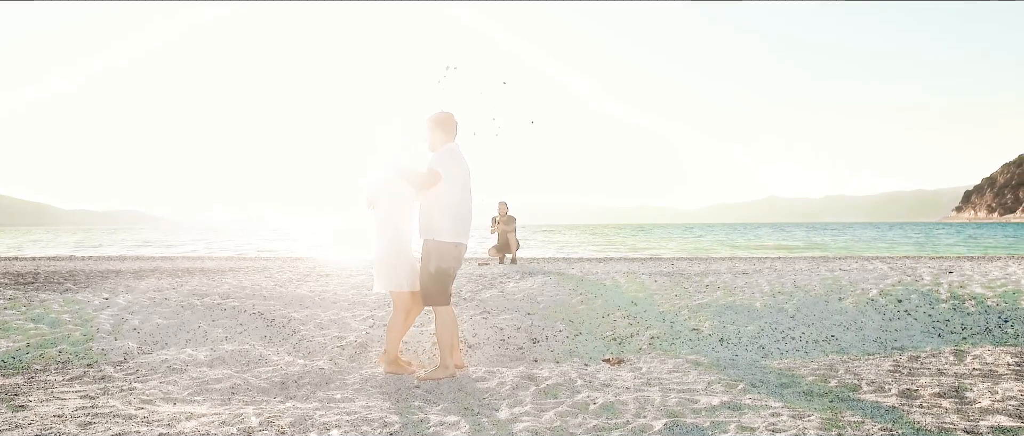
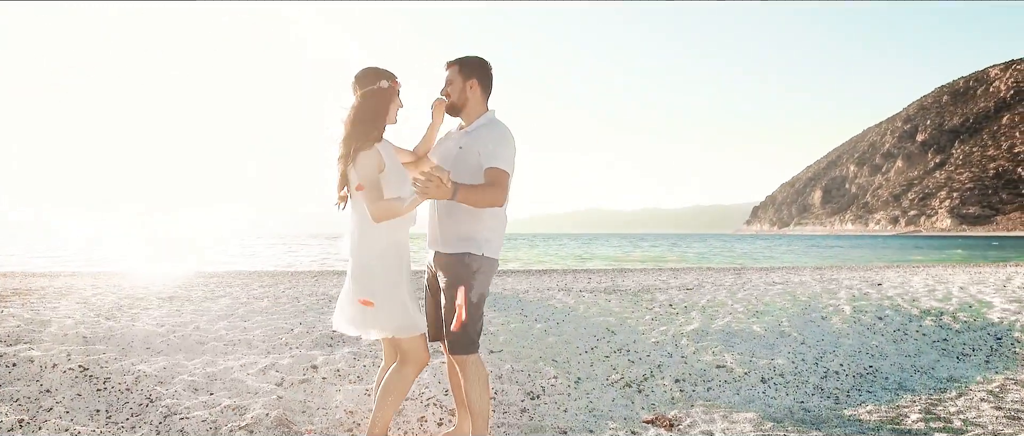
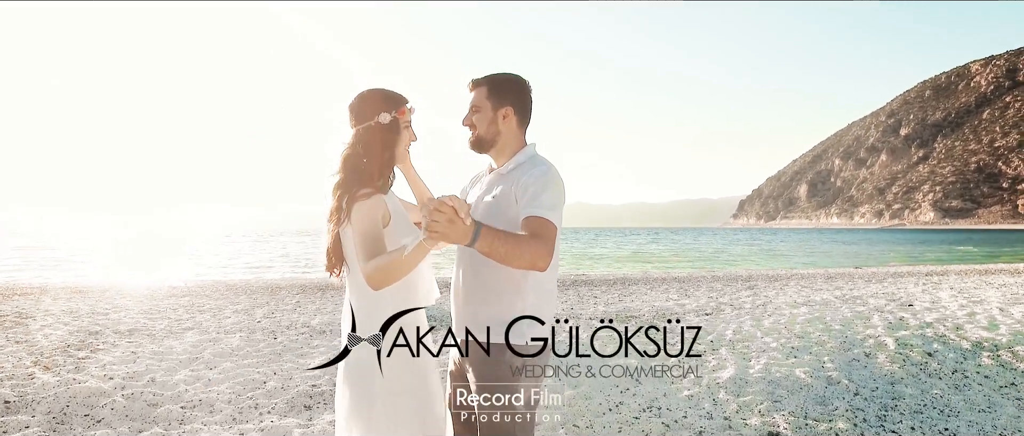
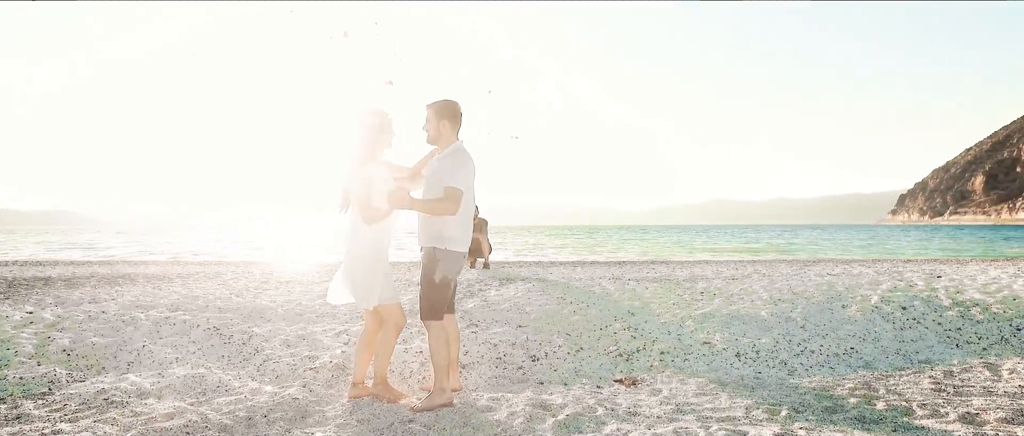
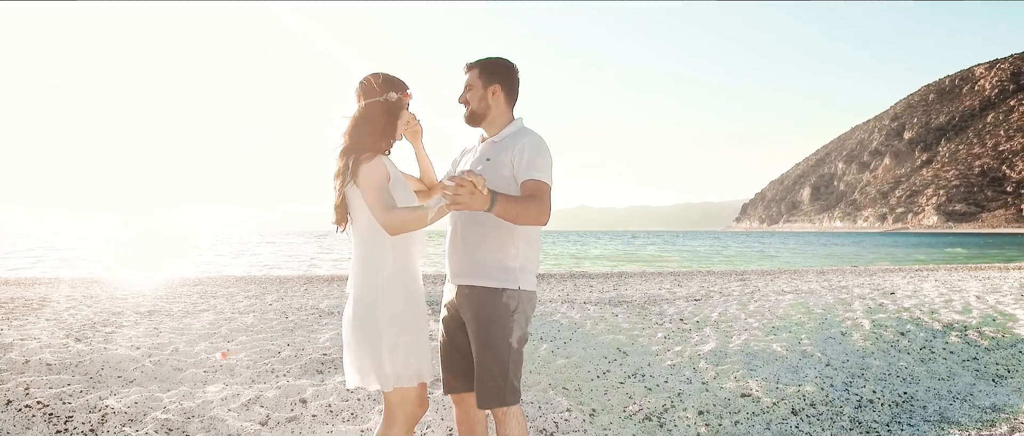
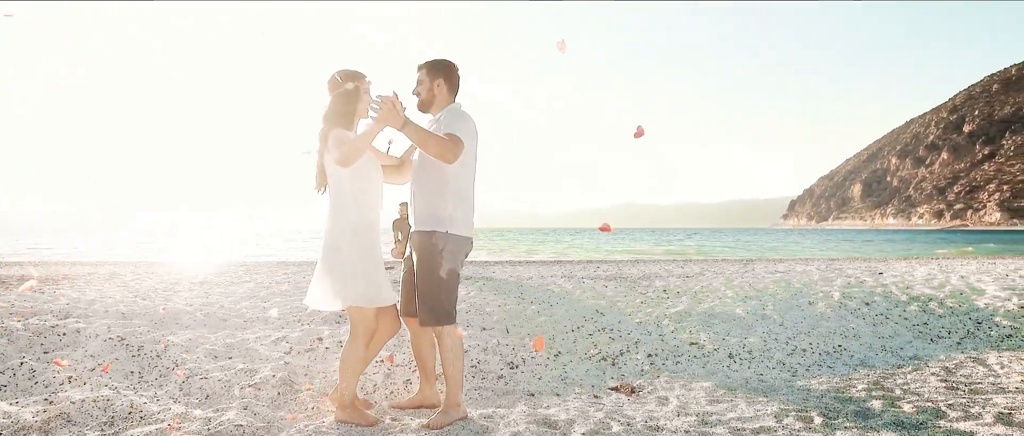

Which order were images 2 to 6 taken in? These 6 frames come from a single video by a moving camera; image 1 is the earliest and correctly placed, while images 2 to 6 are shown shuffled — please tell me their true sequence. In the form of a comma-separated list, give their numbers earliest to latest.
4, 6, 2, 5, 3
